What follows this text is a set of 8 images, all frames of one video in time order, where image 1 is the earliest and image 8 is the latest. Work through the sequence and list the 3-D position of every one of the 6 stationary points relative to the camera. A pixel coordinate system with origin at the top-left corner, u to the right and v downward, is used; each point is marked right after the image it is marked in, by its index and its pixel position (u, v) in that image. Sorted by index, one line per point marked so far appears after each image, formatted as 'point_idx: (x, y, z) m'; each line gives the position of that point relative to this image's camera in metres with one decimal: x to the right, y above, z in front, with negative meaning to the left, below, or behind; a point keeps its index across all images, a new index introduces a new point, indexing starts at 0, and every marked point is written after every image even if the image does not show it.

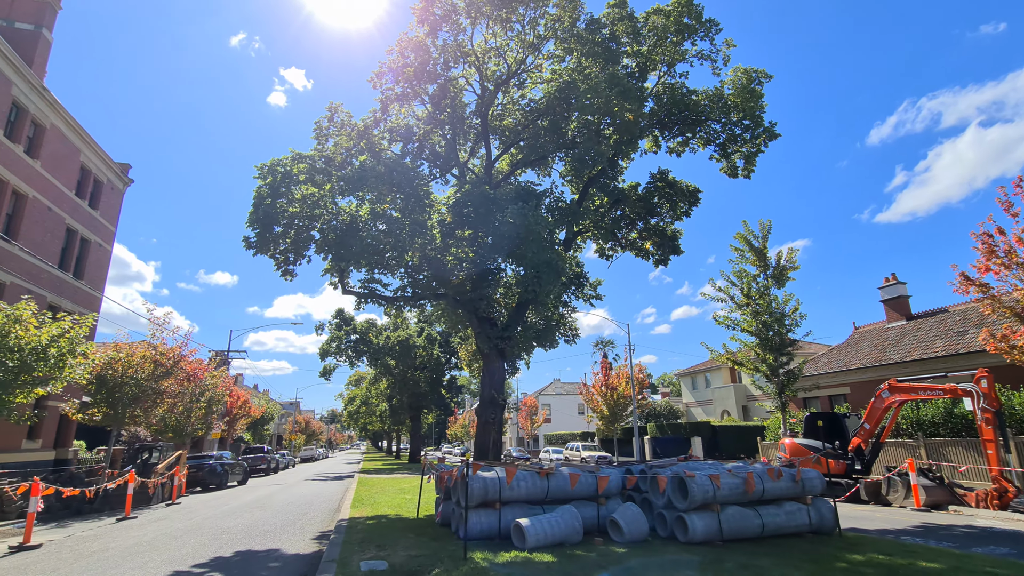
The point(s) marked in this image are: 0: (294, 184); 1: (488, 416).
0: (-5.5, +2.7, +12.4) m
1: (-0.7, -3.9, +14.9) m
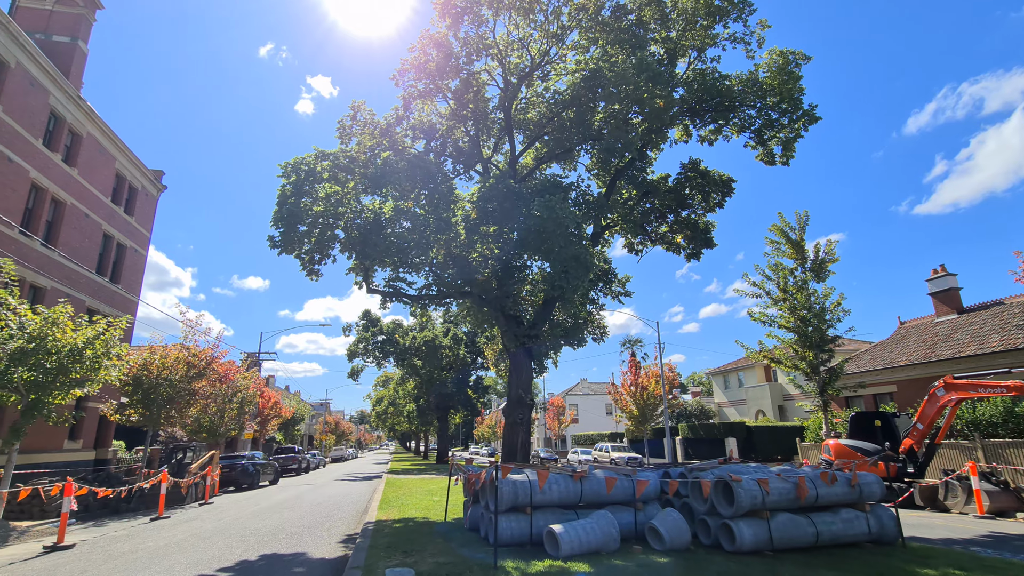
0: (-4.9, +2.7, +12.3) m
1: (+0.1, -3.8, +14.6) m
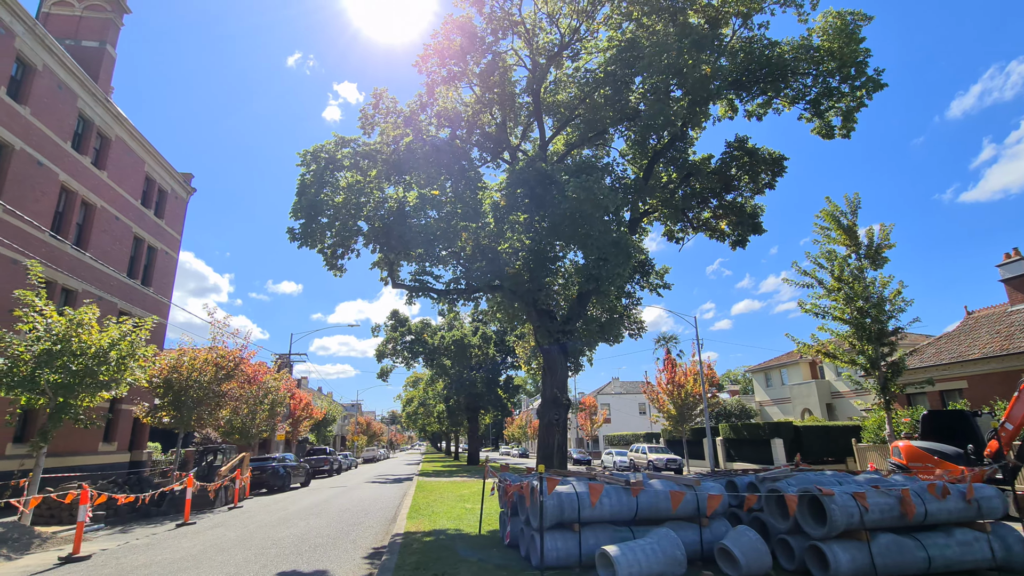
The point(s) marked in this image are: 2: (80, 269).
0: (-4.1, +2.8, +11.7) m
1: (+1.1, -3.6, +13.7) m
2: (-15.3, +0.7, +17.4) m
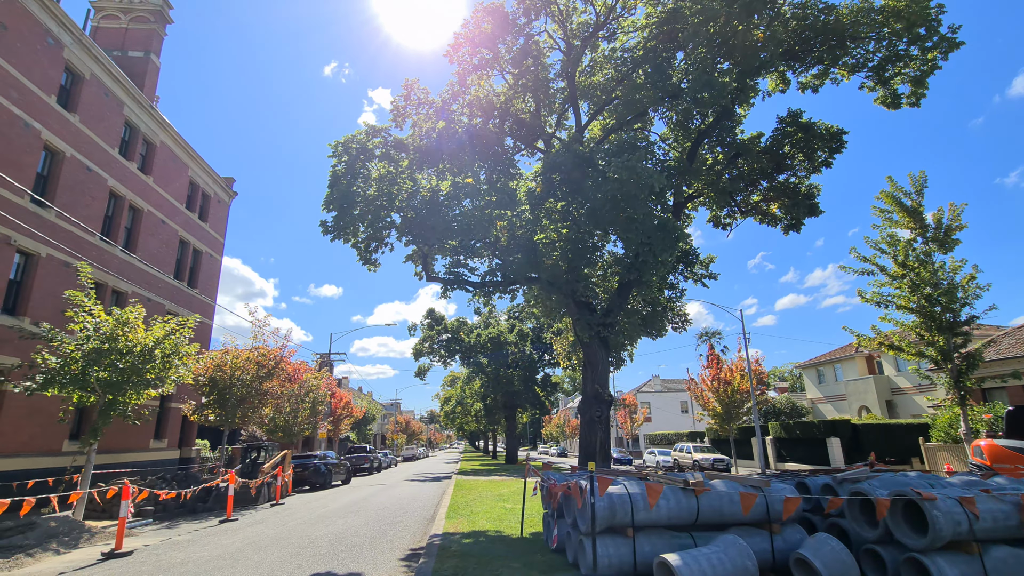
0: (-3.3, +2.9, +11.5) m
1: (+2.2, -3.3, +13.1) m
2: (-14.0, +0.6, +17.9) m
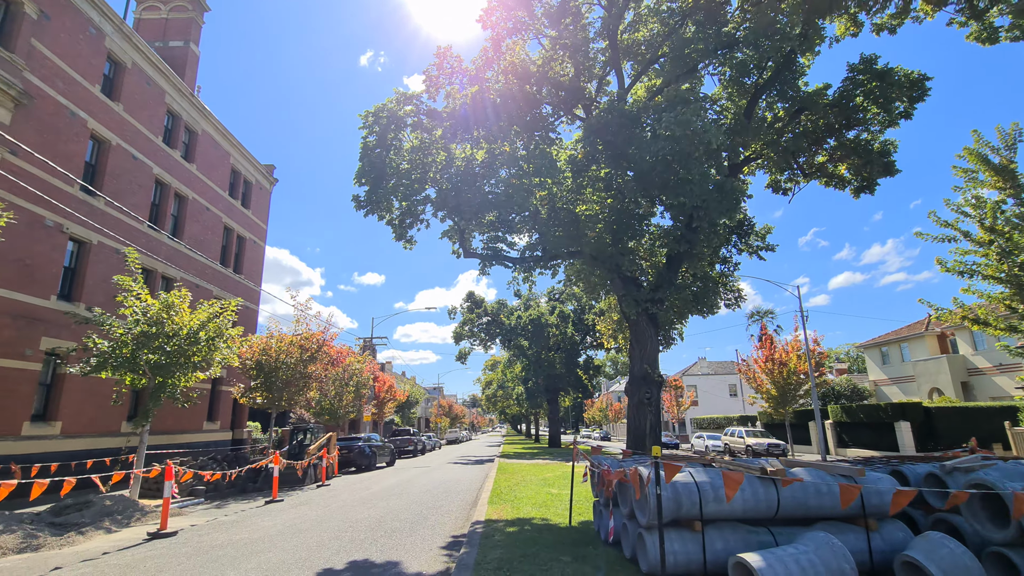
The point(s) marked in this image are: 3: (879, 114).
0: (-2.5, +3.4, +11.0) m
1: (+3.3, -2.7, +12.3) m
2: (-12.5, +1.1, +18.3) m
3: (+8.7, +4.1, +11.6) m
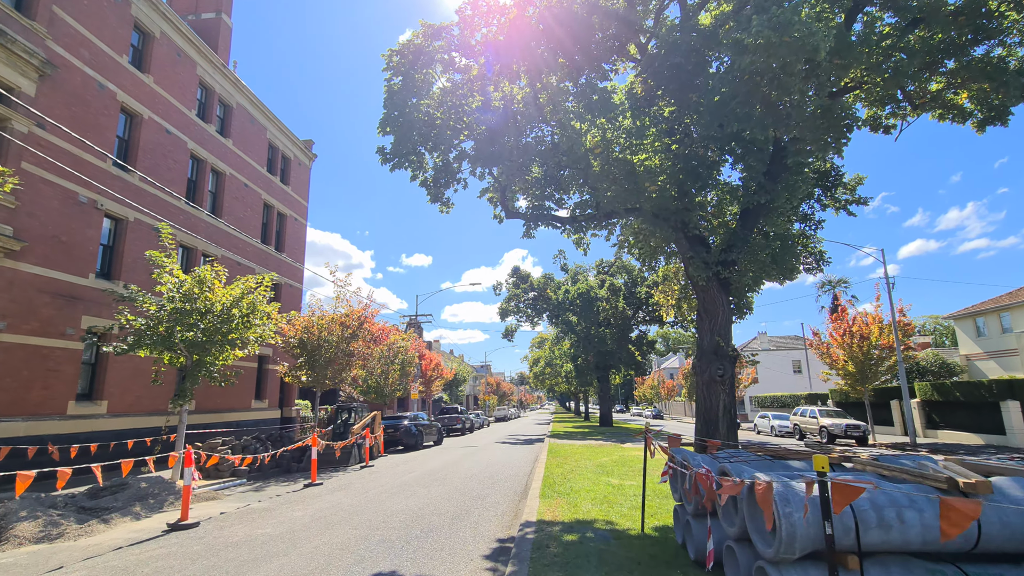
0: (-1.6, +4.1, +9.7) m
1: (+4.4, -1.8, +10.7) m
2: (-10.9, +1.9, +18.0) m
3: (+9.6, +5.0, +9.2) m
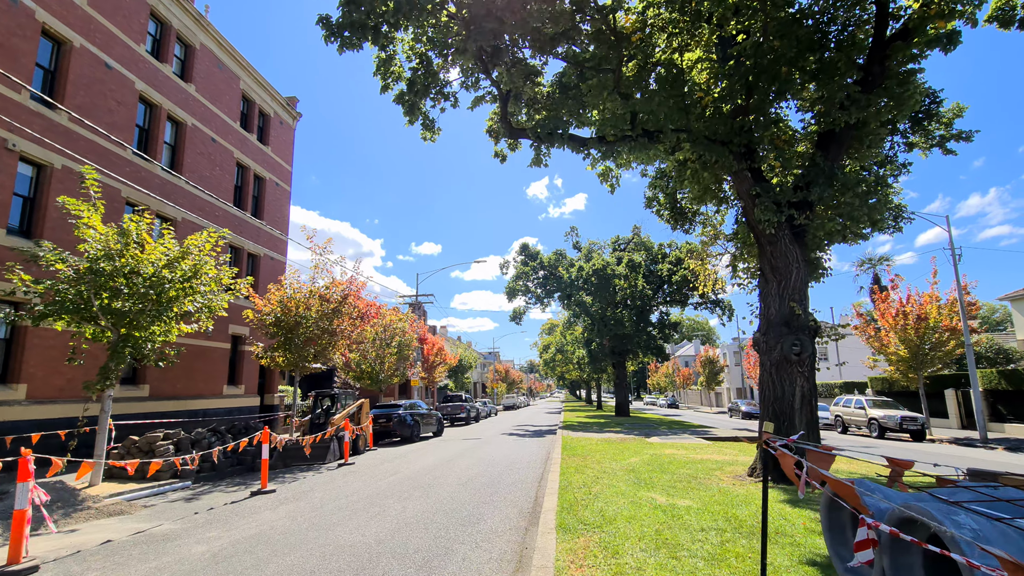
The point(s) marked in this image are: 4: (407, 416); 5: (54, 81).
0: (-1.5, +4.9, +6.9) m
1: (+4.5, -1.0, +8.0) m
2: (-10.6, +3.0, +15.5) m
3: (+9.6, +5.8, +6.3) m
4: (-4.1, -4.9, +18.9) m
5: (-11.5, +5.2, +12.3) m
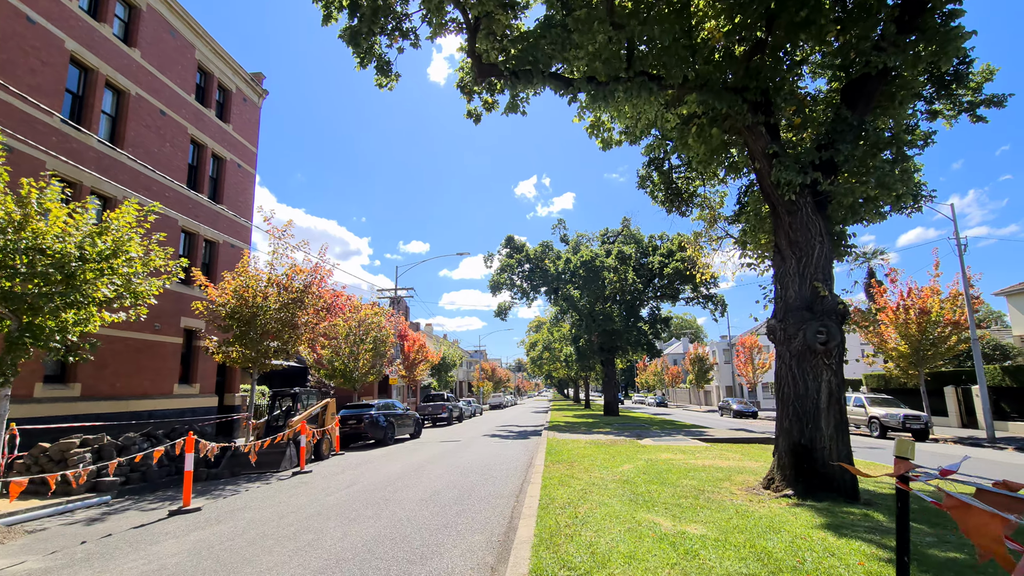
0: (-1.9, +5.3, +5.5) m
1: (+4.1, -0.6, +6.7) m
2: (-11.2, +3.3, +13.8) m
3: (+9.3, +6.2, +5.1) m
4: (-4.7, -4.5, +17.4) m
5: (-11.9, +5.5, +10.6) m
